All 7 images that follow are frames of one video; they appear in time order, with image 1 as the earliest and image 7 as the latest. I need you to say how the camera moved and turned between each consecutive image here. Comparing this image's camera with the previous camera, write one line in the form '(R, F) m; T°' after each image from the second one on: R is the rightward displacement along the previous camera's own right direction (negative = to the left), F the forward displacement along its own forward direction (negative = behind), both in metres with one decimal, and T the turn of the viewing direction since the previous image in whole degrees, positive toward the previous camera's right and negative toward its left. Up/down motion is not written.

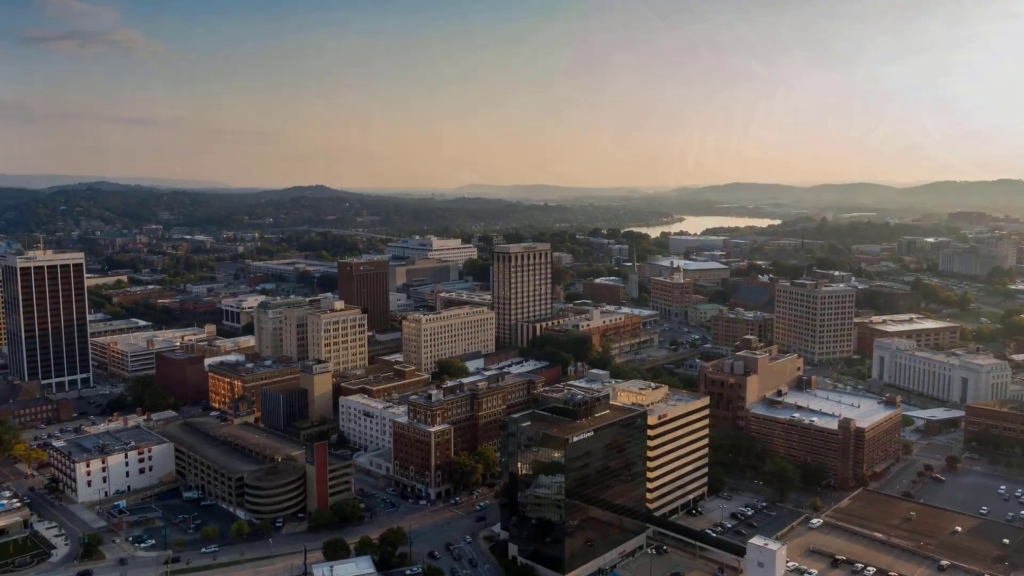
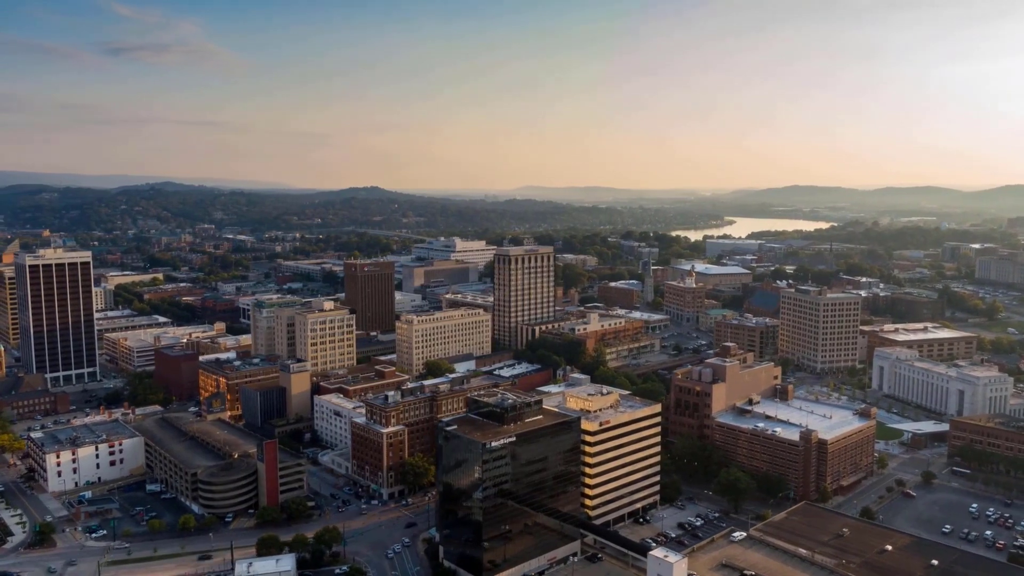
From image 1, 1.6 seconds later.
(+5.6, +0.3) m; -4°
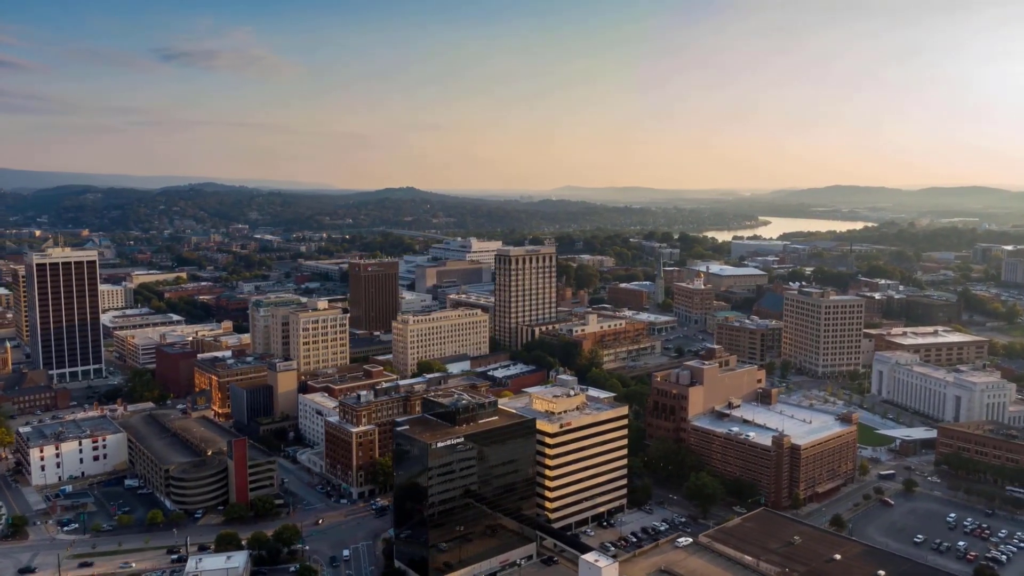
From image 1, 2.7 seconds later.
(+3.8, +0.2) m; -3°
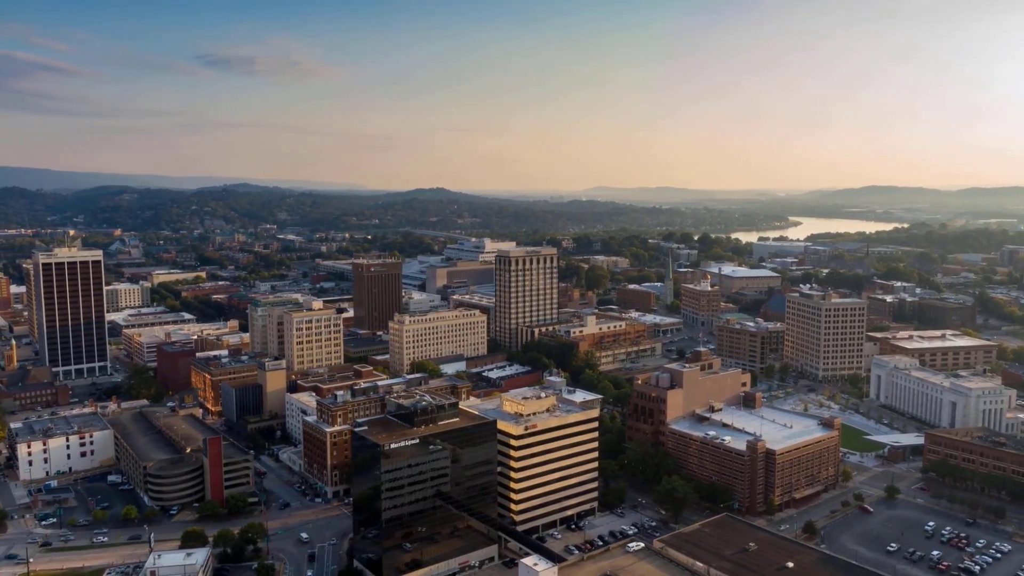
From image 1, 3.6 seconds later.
(+3.2, +0.2) m; -2°
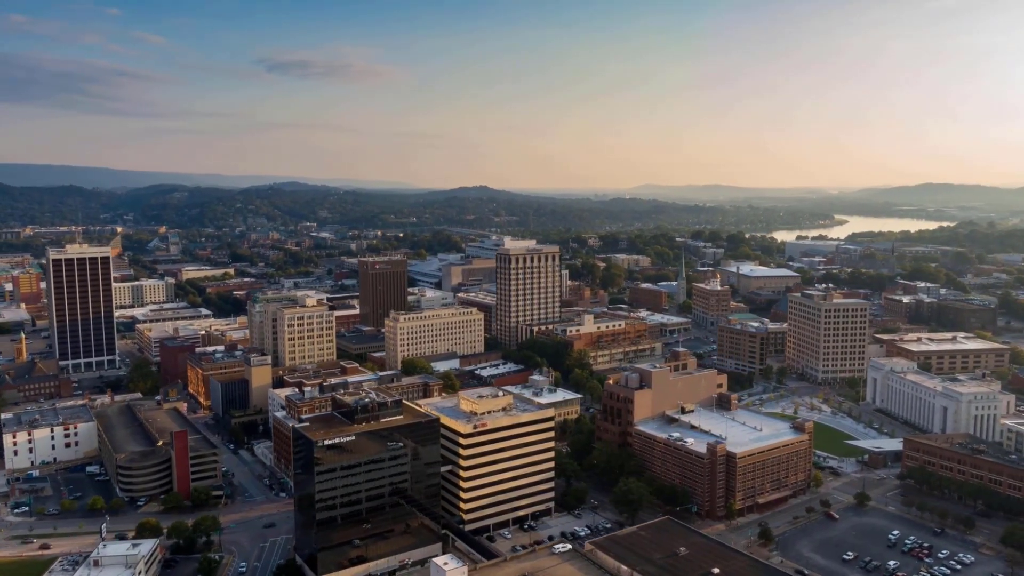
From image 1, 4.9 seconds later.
(+4.7, +0.3) m; -3°
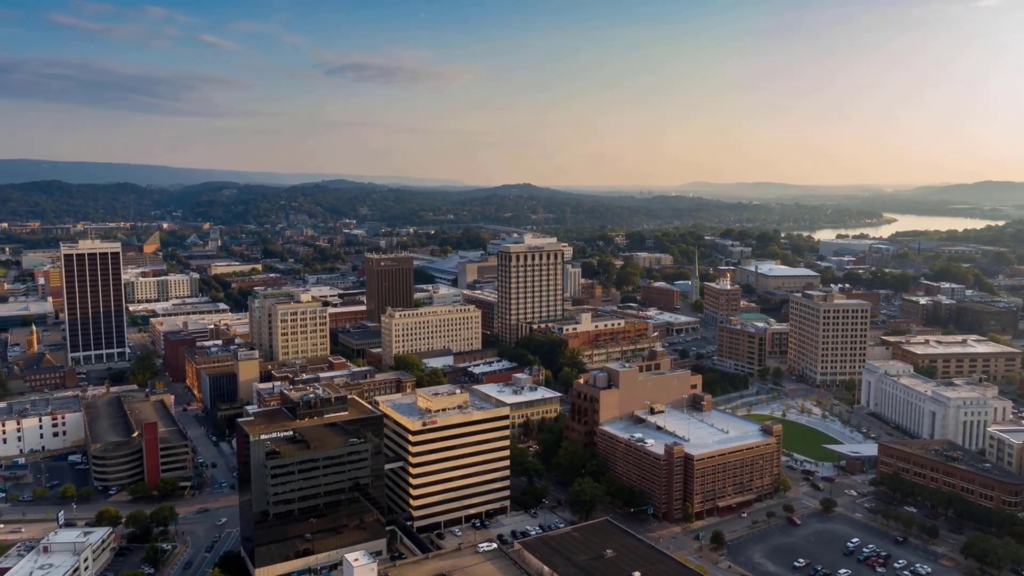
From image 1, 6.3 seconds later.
(+4.7, +0.3) m; -3°
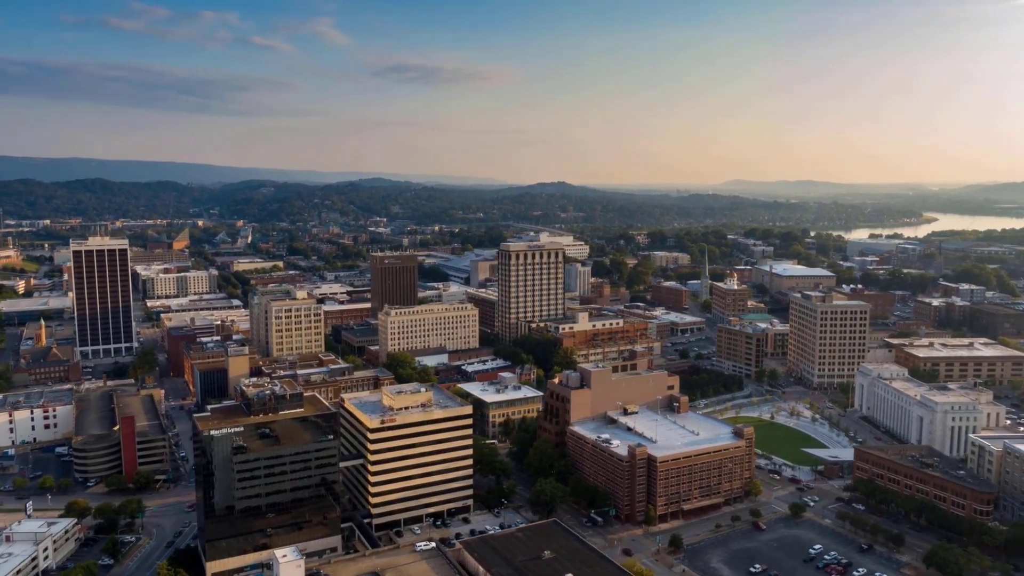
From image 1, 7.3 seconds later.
(+3.8, +0.2) m; -3°
